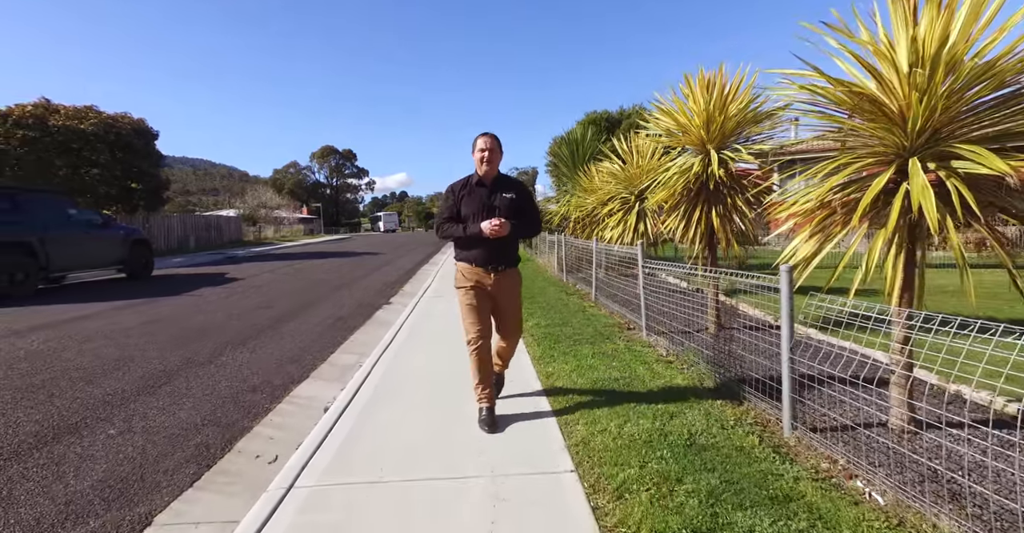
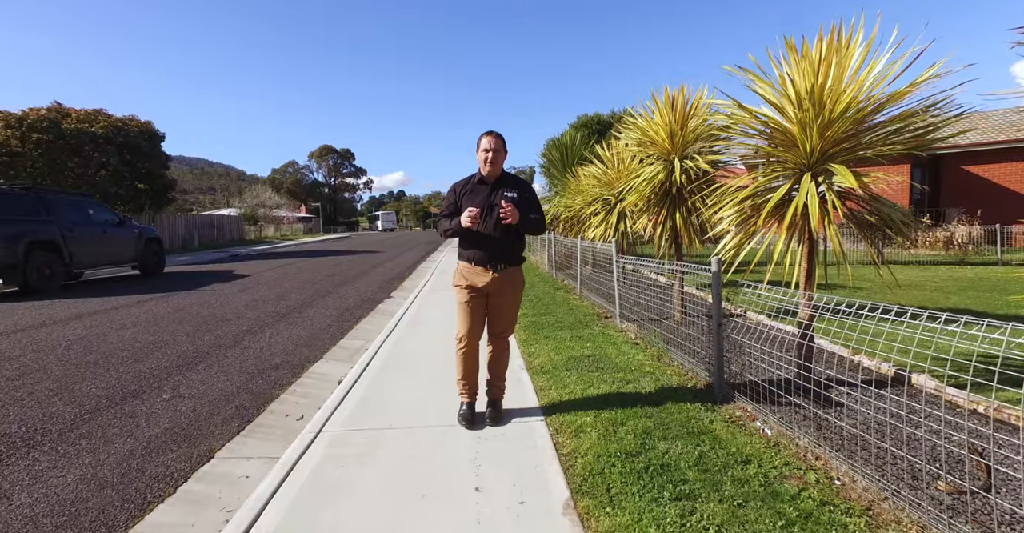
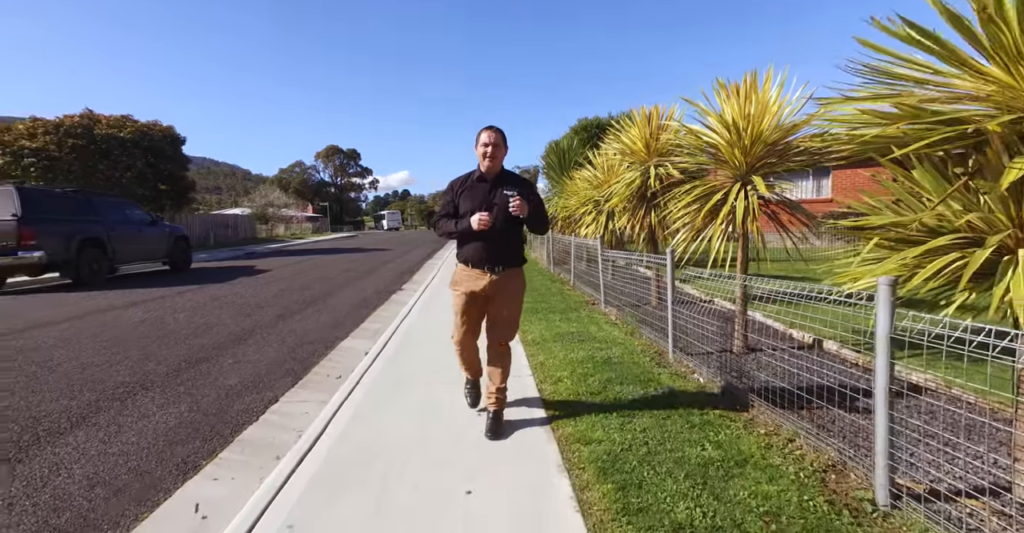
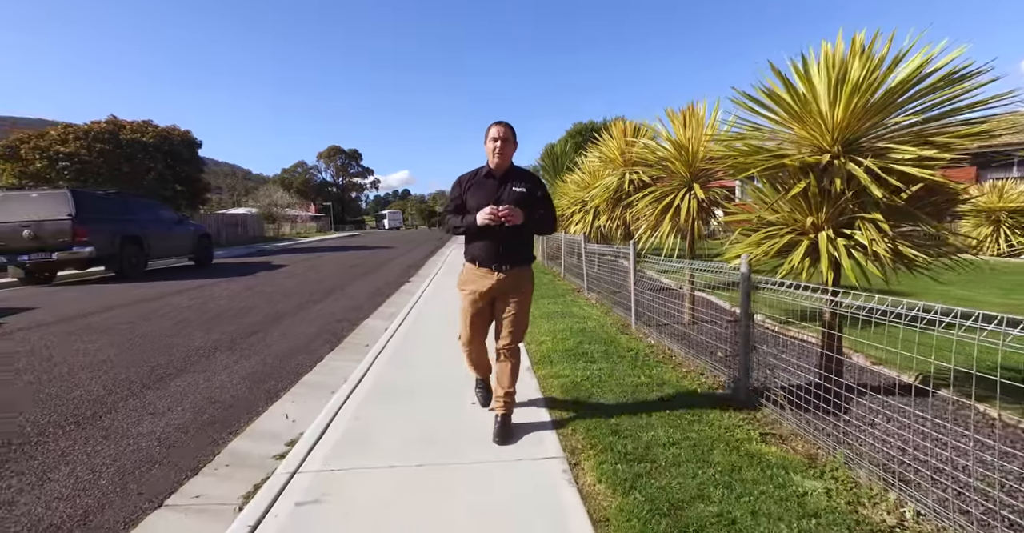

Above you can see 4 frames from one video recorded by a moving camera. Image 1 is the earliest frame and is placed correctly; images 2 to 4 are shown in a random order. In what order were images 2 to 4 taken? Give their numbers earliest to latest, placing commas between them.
2, 3, 4
